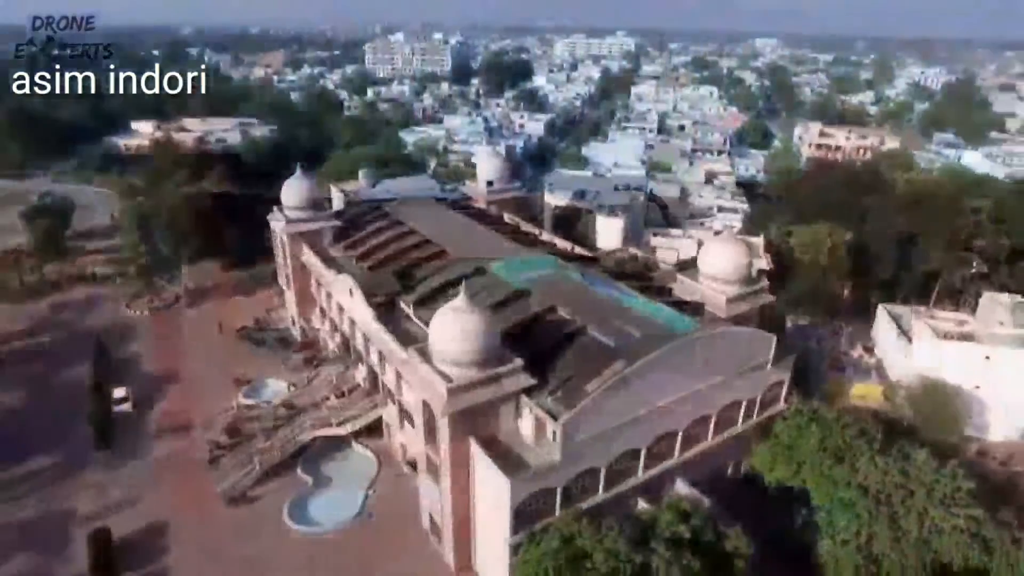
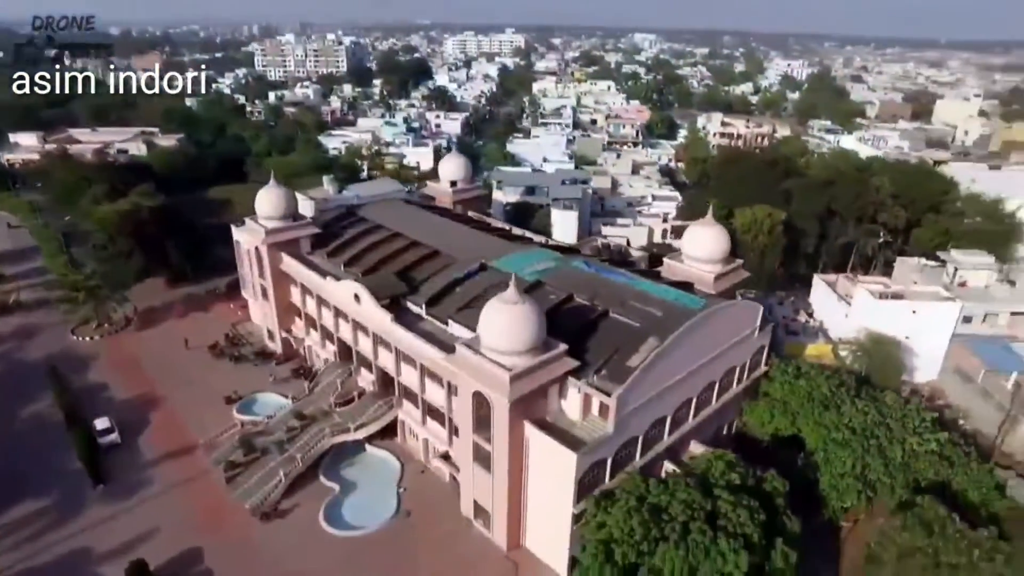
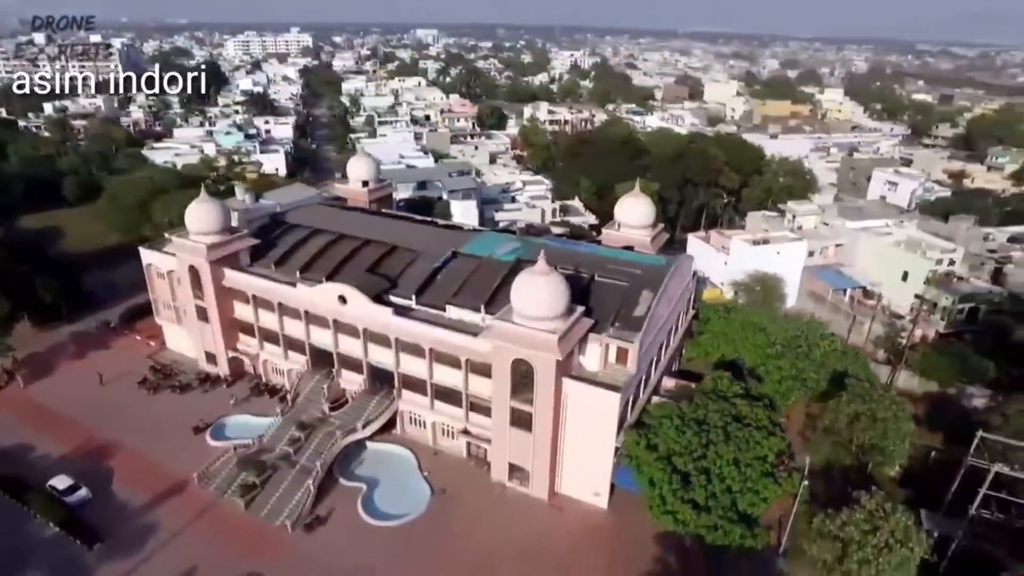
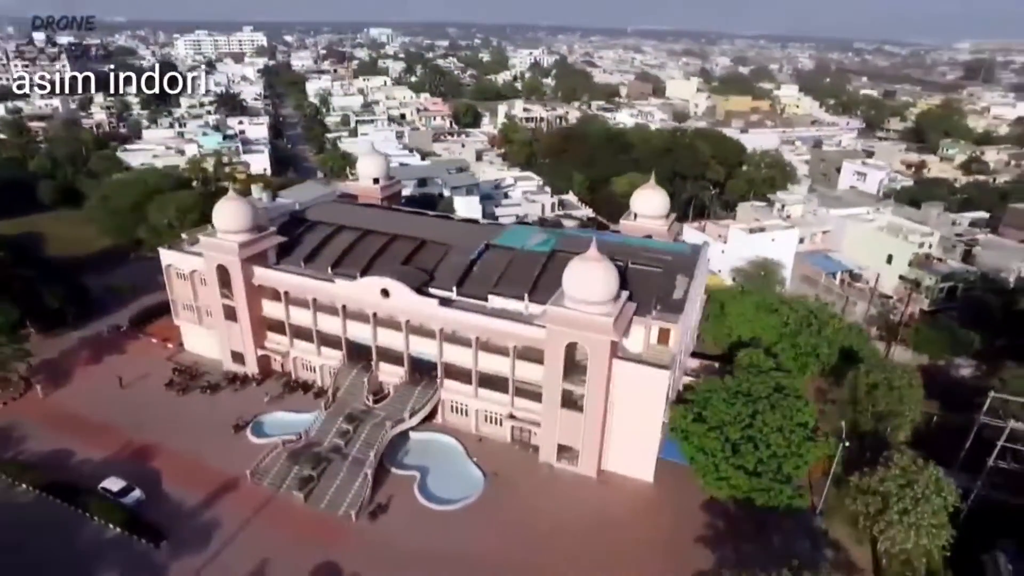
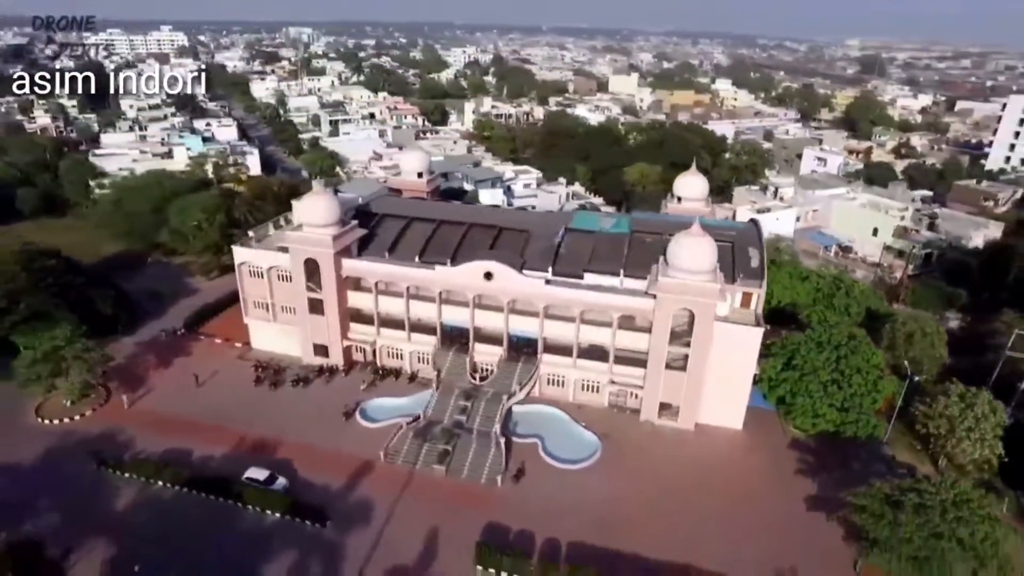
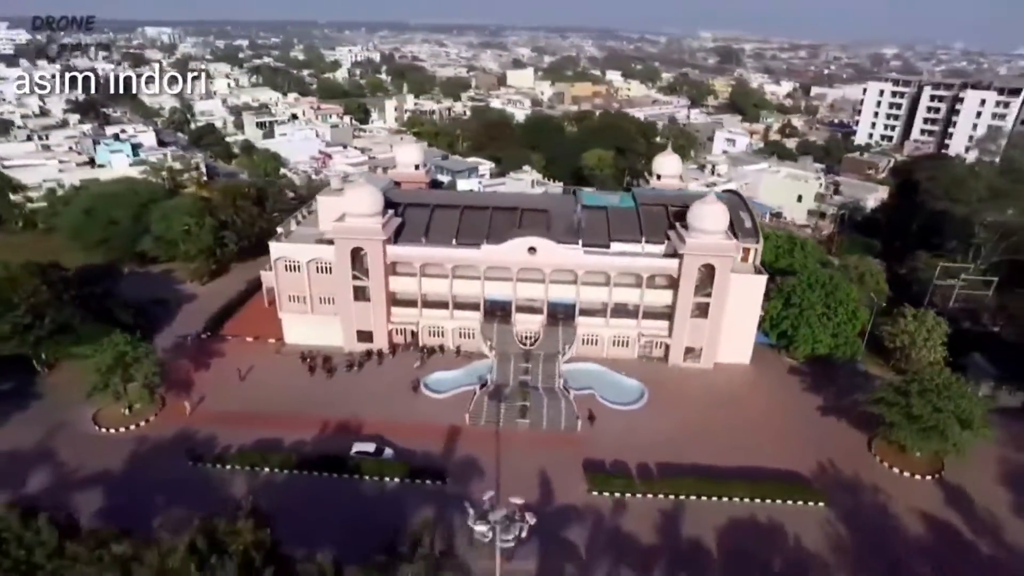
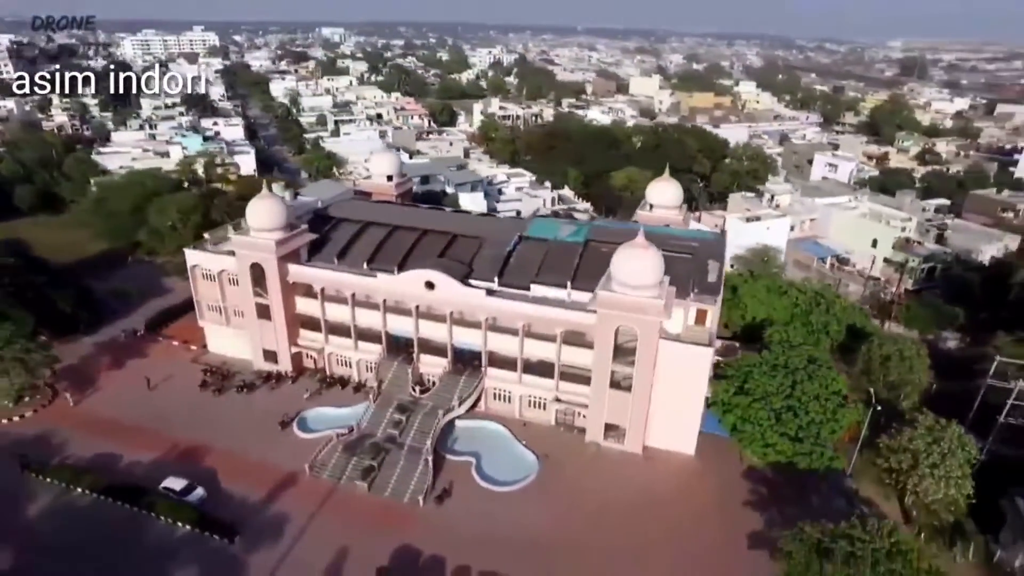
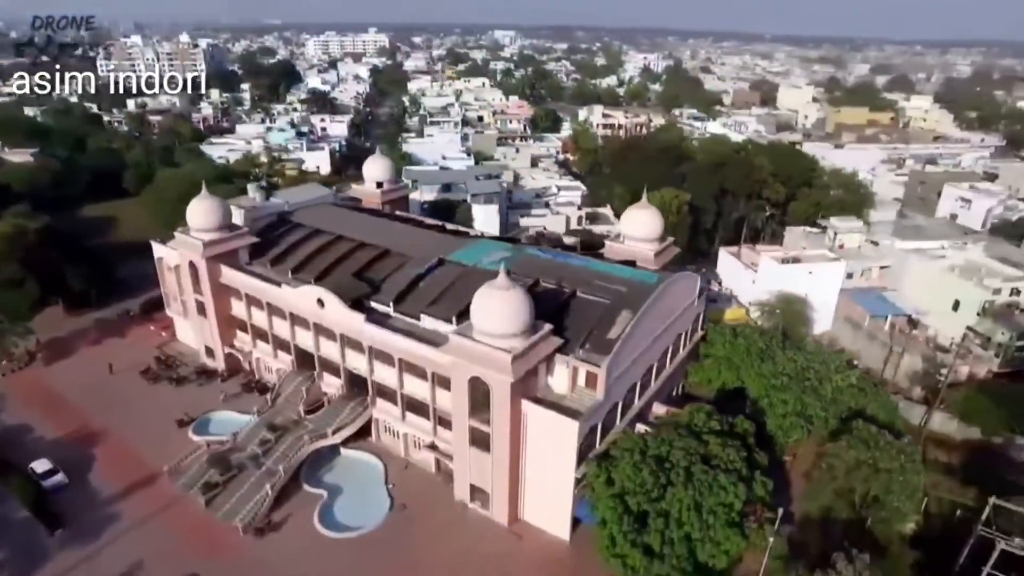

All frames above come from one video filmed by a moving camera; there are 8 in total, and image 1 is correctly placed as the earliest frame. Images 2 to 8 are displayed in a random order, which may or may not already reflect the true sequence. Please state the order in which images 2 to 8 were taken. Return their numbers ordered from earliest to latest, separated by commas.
2, 8, 3, 4, 7, 5, 6
